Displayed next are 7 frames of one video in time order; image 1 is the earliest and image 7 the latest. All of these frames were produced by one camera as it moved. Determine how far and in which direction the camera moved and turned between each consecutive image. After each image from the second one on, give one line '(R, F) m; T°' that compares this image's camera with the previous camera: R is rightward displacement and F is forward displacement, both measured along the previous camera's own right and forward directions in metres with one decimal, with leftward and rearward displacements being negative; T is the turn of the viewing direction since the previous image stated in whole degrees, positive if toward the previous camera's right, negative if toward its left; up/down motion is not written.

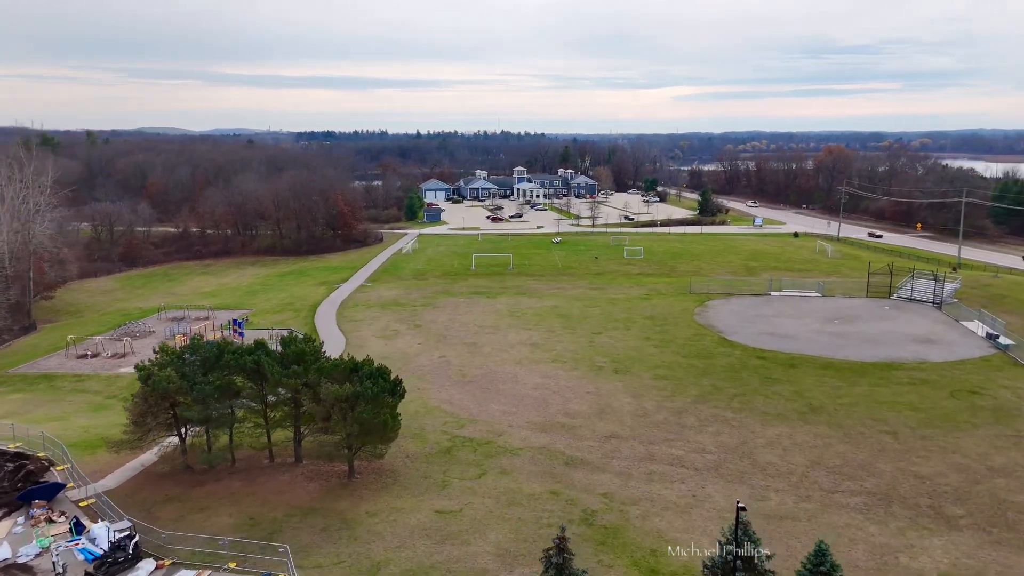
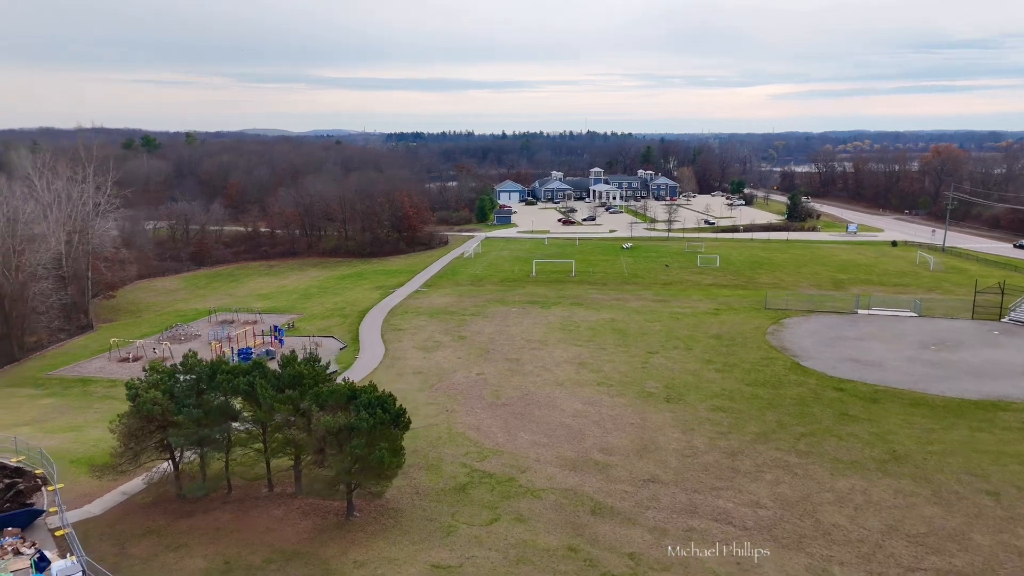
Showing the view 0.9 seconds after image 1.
(+1.6, +2.6) m; -7°
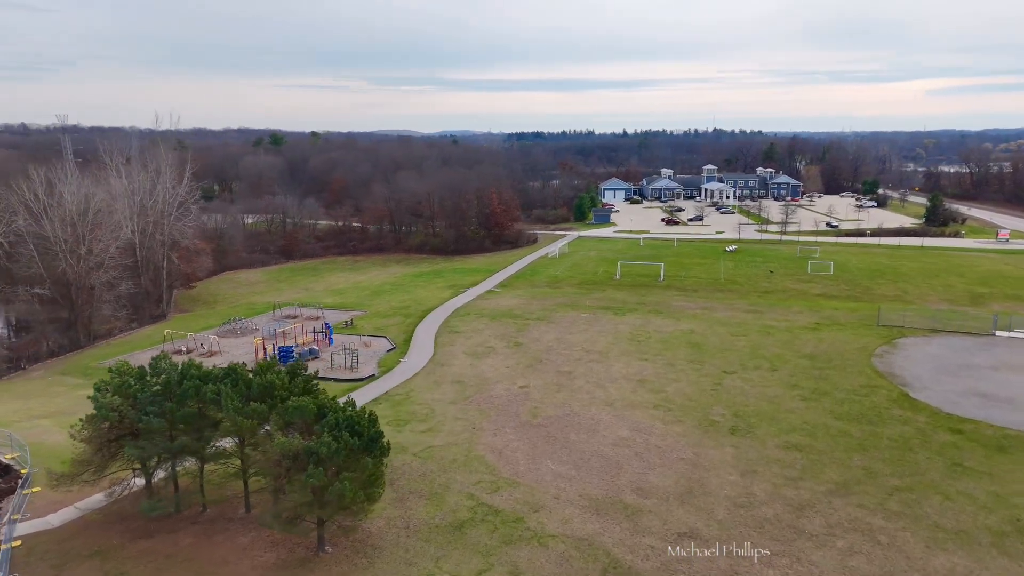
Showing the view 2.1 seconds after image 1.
(+2.5, +3.3) m; -9°
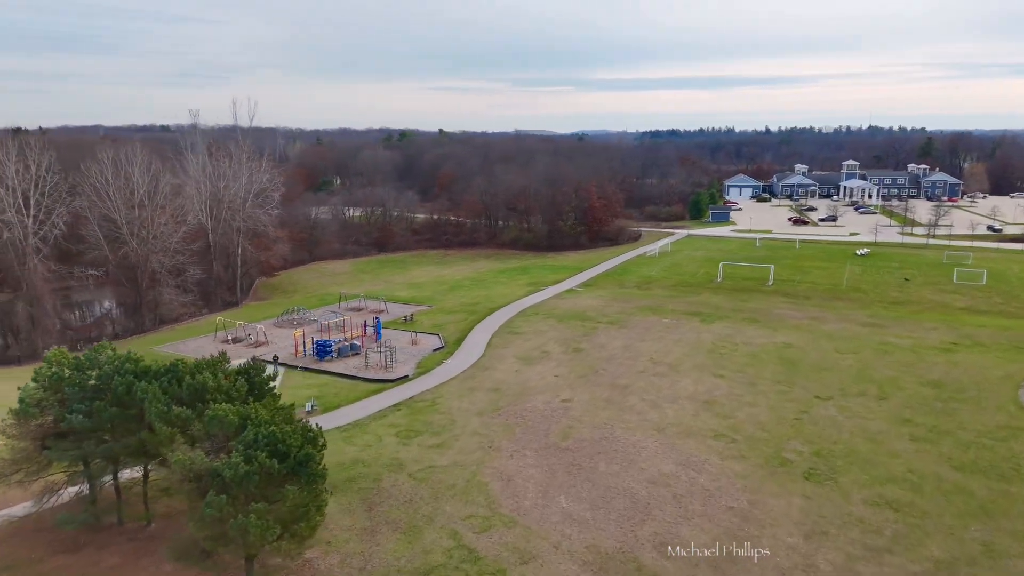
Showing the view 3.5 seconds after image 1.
(+2.8, +3.8) m; -10°
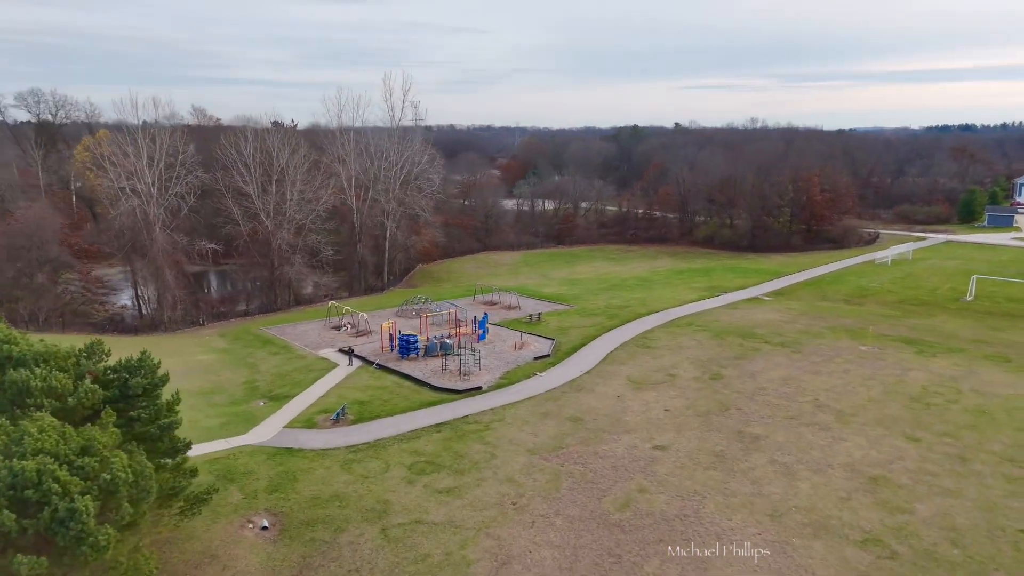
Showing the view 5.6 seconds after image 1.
(+3.8, +6.3) m; -19°
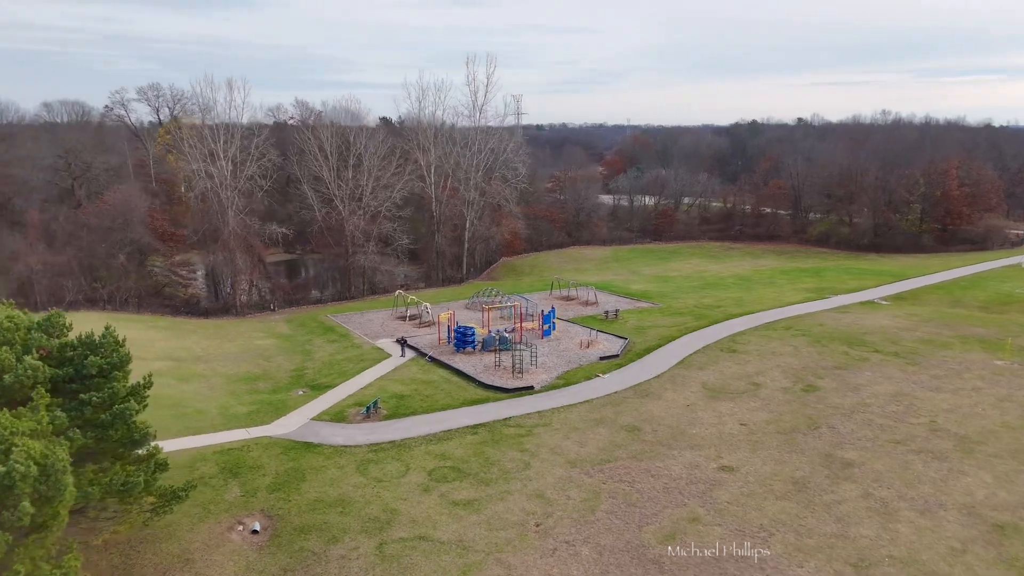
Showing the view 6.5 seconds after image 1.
(+1.4, +2.2) m; -9°
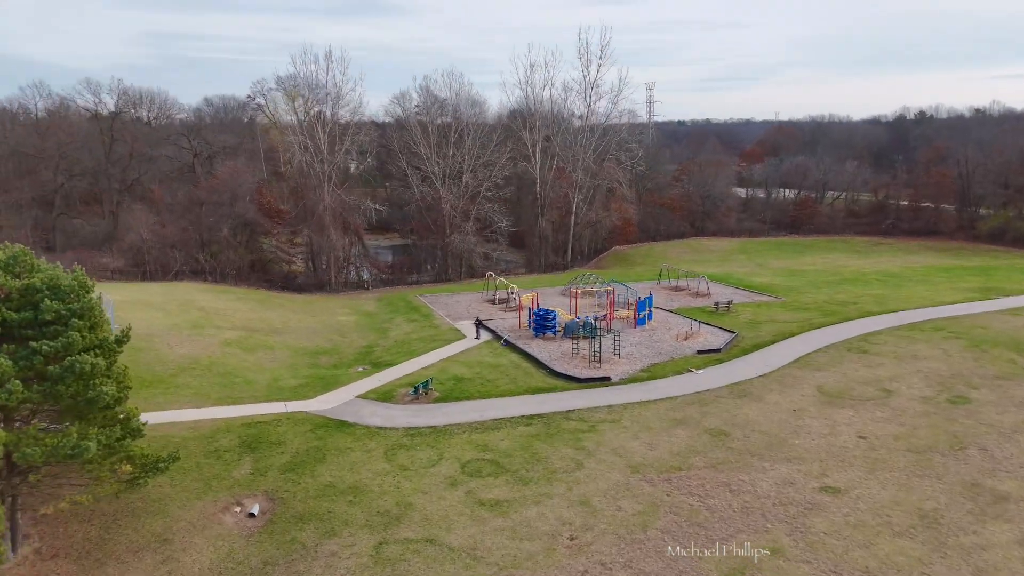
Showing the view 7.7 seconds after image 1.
(+1.4, +2.3) m; -11°
